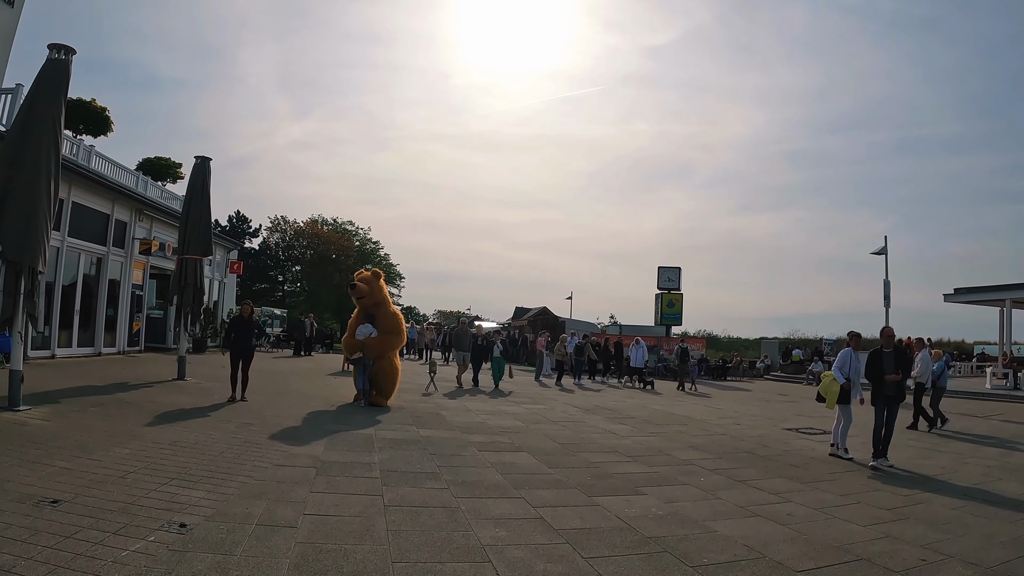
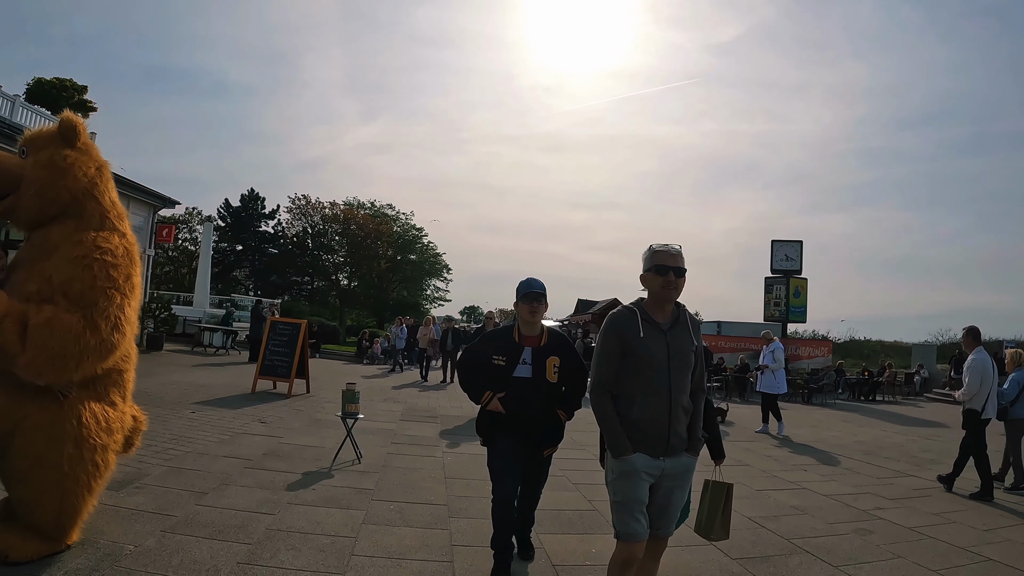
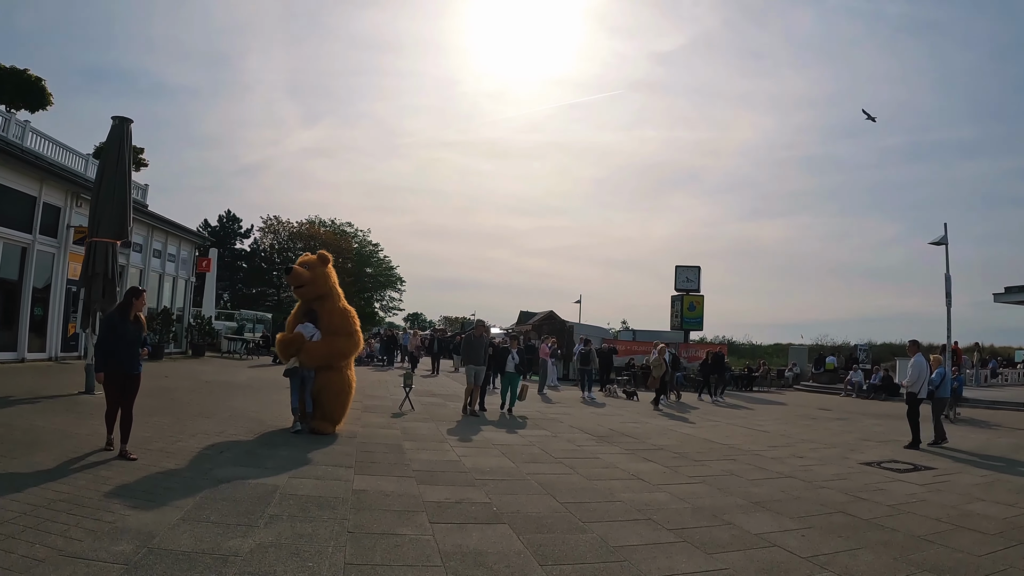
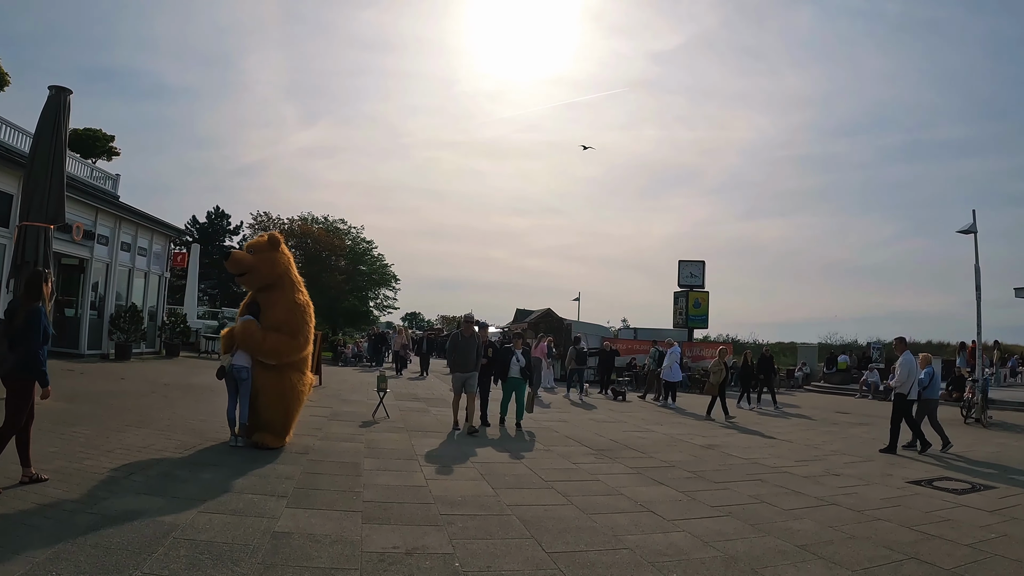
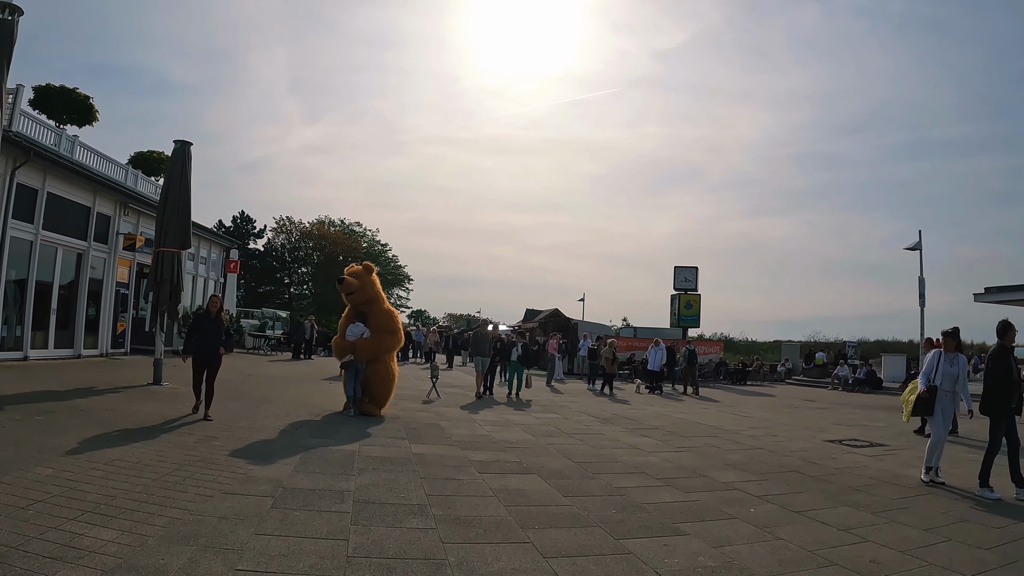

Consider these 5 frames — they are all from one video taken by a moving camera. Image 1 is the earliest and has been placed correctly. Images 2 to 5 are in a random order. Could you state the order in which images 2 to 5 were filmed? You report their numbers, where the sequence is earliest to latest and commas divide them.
5, 3, 4, 2
